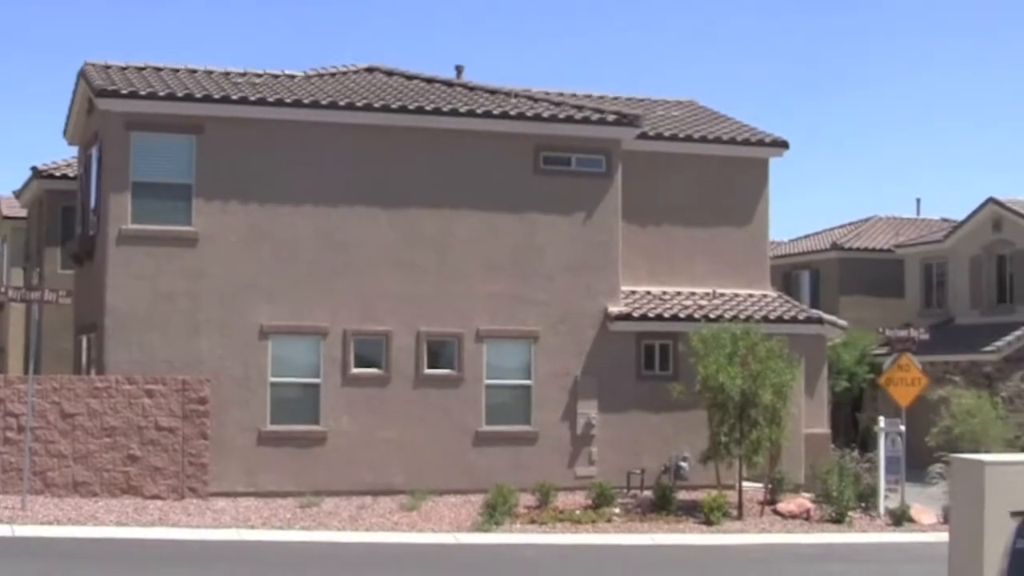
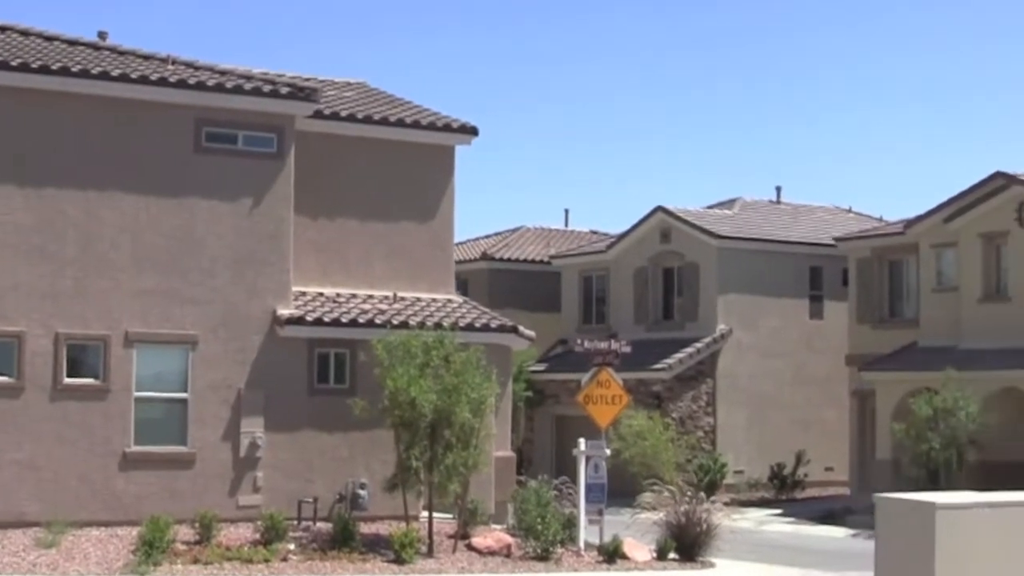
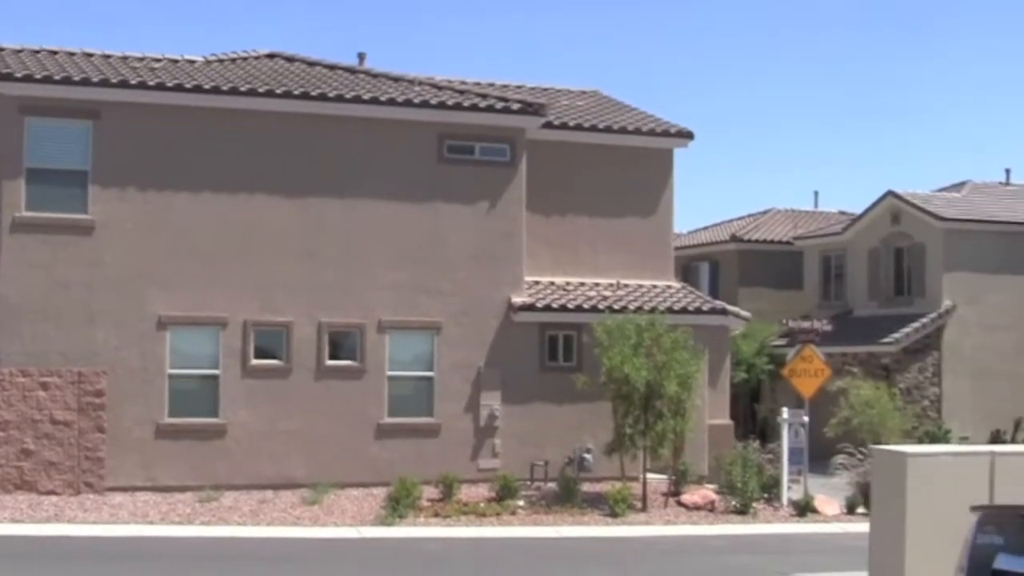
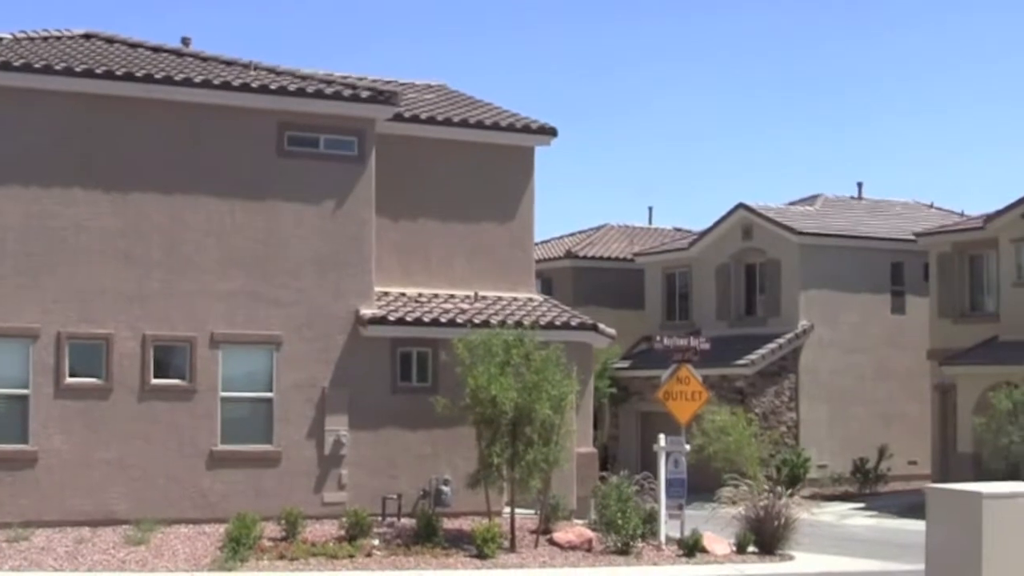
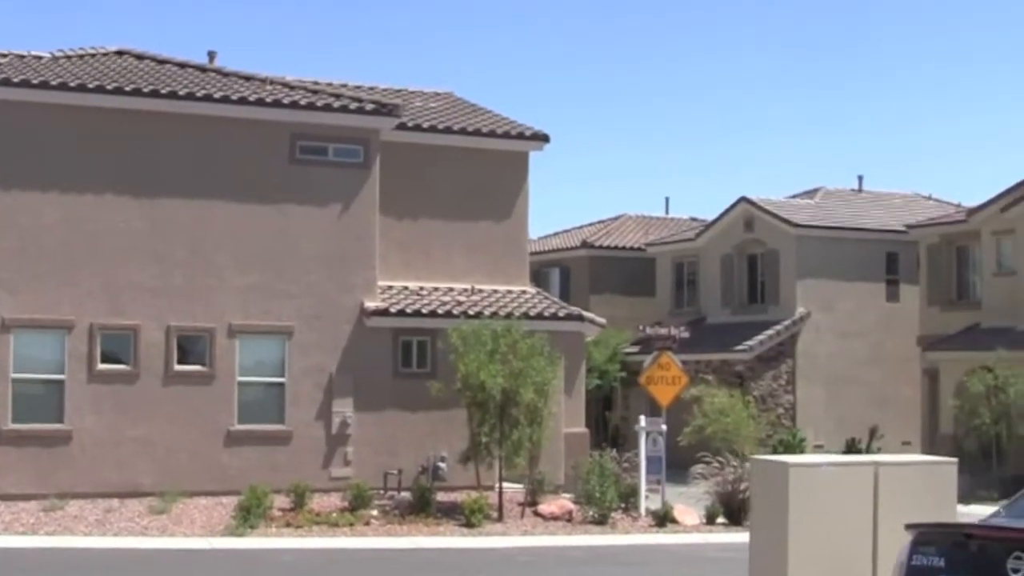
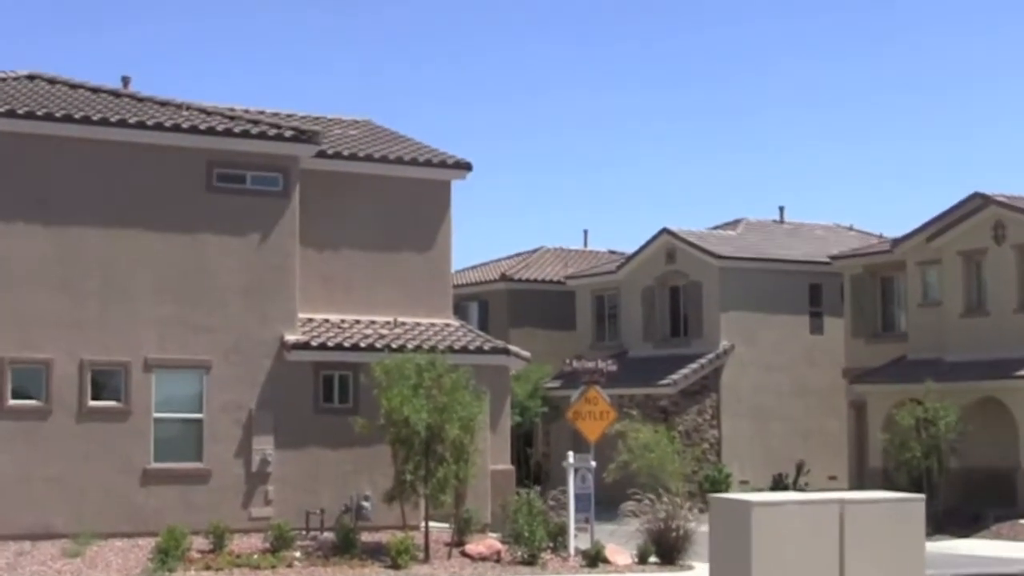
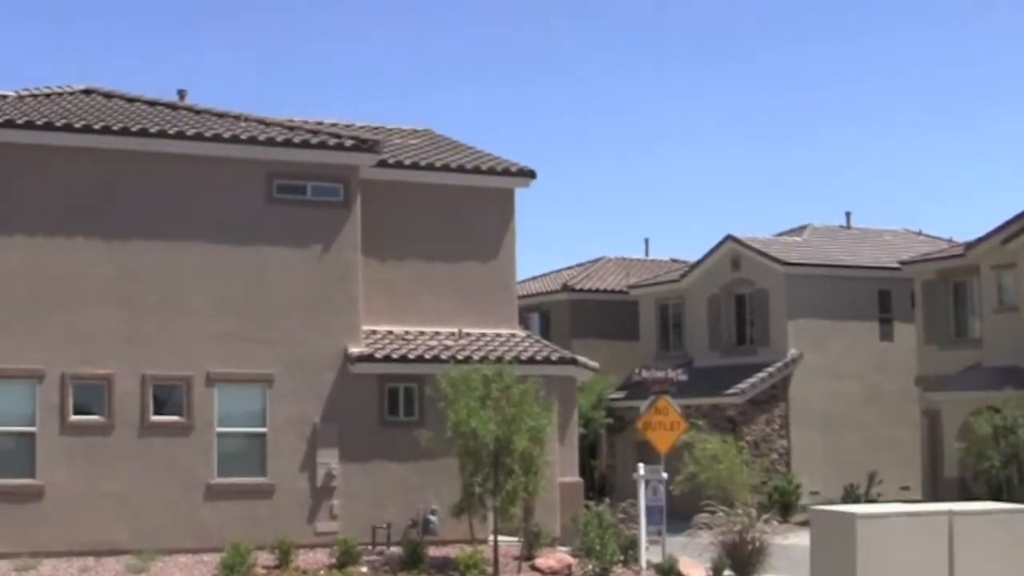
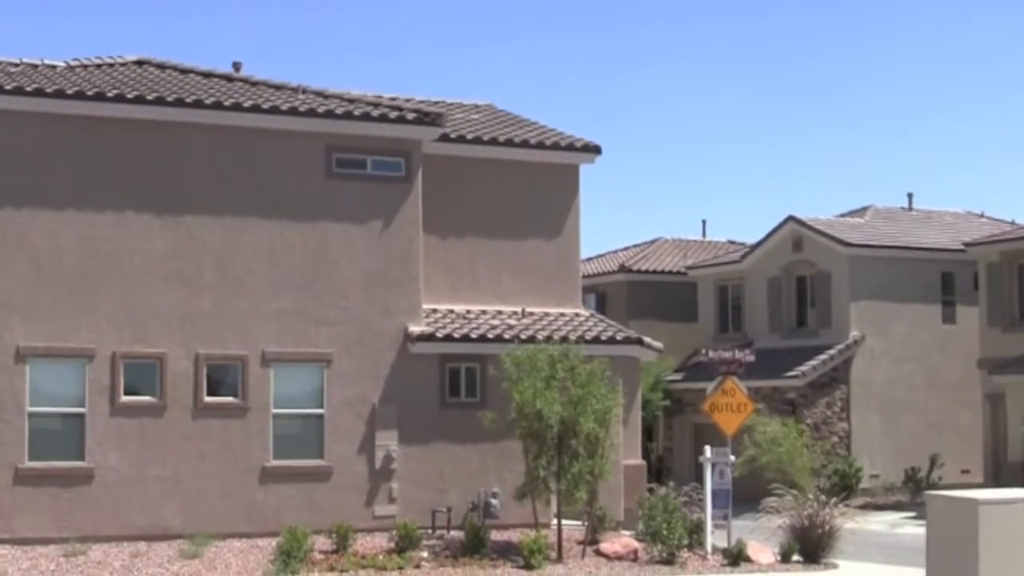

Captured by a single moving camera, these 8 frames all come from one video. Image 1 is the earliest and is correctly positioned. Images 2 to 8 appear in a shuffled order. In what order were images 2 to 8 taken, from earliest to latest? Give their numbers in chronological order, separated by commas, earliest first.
3, 5, 6, 7, 8, 4, 2
